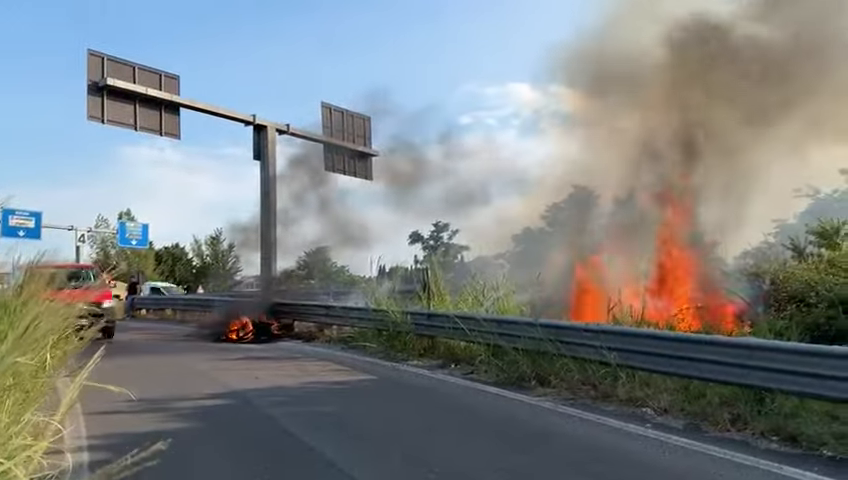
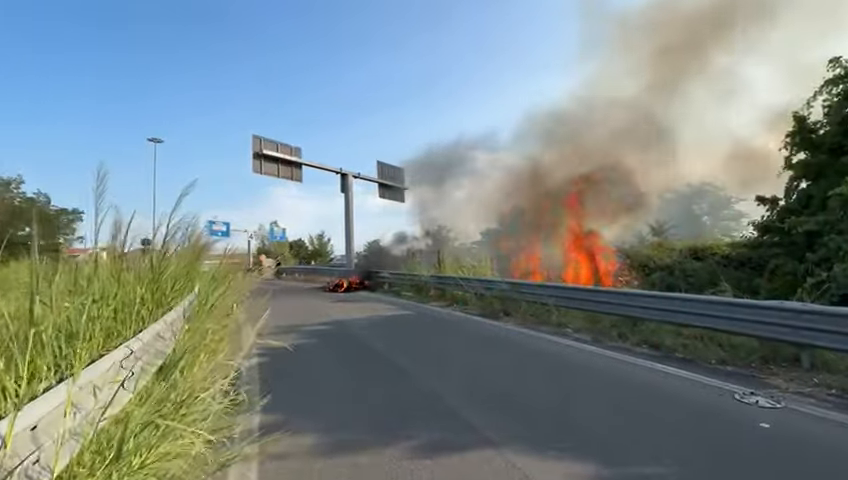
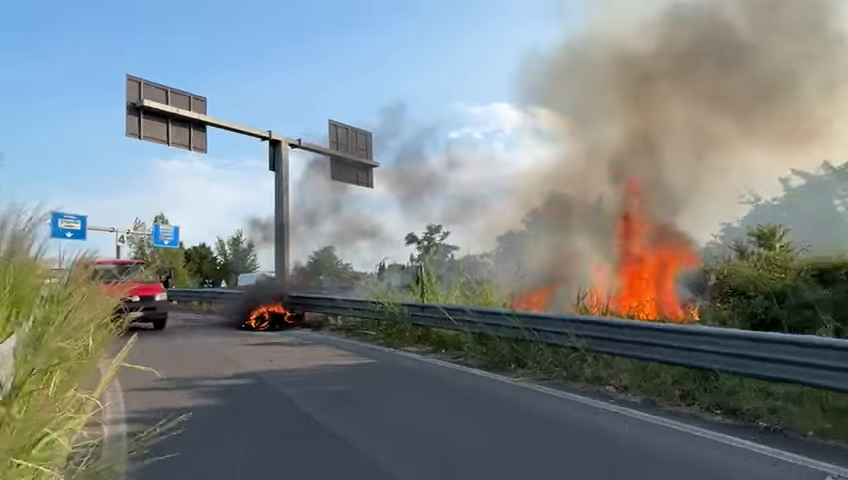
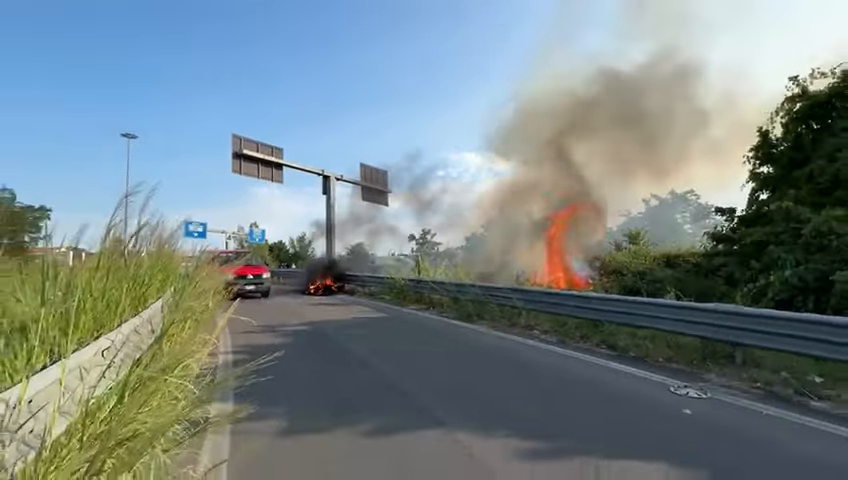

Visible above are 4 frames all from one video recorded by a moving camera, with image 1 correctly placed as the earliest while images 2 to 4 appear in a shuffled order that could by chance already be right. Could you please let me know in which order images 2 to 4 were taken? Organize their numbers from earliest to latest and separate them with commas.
3, 4, 2
